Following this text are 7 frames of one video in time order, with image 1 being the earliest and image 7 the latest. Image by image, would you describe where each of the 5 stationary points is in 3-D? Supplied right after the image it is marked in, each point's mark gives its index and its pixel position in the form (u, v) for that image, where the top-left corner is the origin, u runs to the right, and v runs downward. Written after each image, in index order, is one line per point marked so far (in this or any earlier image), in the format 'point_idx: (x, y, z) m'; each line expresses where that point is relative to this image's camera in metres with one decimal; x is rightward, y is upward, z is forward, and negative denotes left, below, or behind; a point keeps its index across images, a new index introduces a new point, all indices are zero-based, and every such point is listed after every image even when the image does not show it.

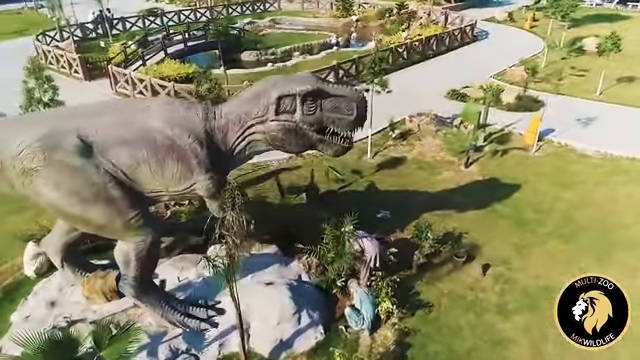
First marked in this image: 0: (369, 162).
0: (+1.6, +0.6, +15.5) m
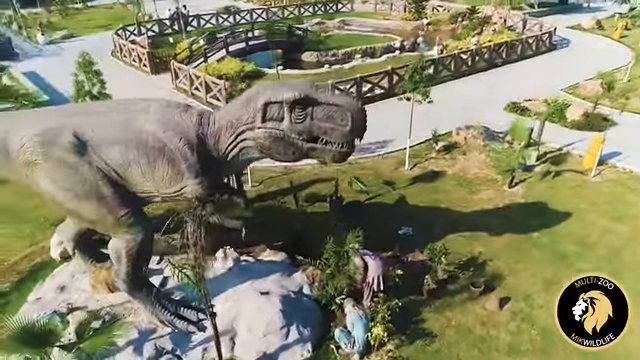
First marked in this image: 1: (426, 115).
0: (+2.7, +0.2, +14.8) m
1: (+3.9, +2.4, +18.0) m
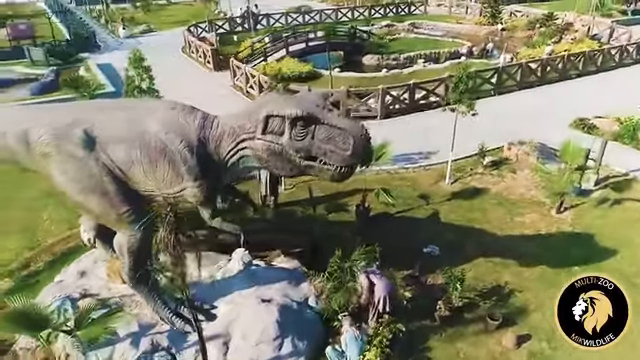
0: (+3.7, -0.3, +14.1) m
1: (+5.6, +1.9, +17.0) m
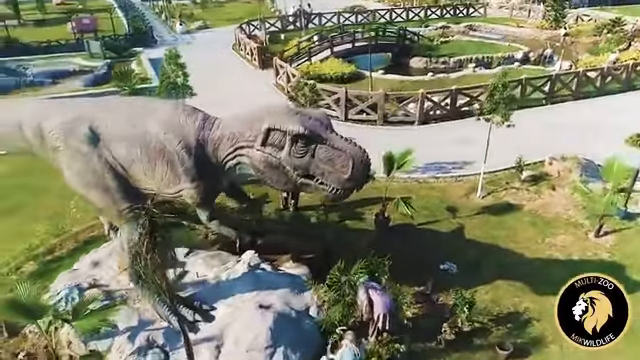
0: (+4.3, -0.6, +13.3) m
1: (+6.6, +1.4, +16.1) m
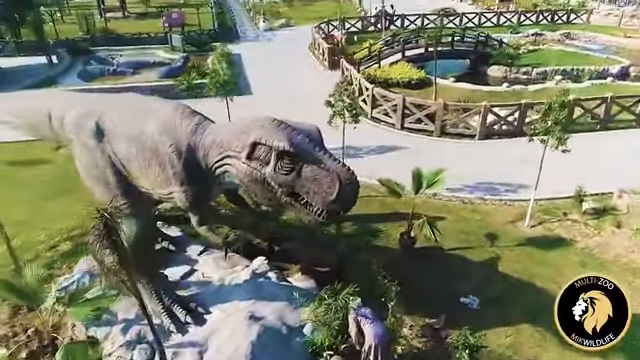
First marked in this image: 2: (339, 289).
0: (+5.1, -1.3, +12.1) m
1: (+8.0, +0.5, +14.3) m
2: (+0.4, -2.1, +9.0) m
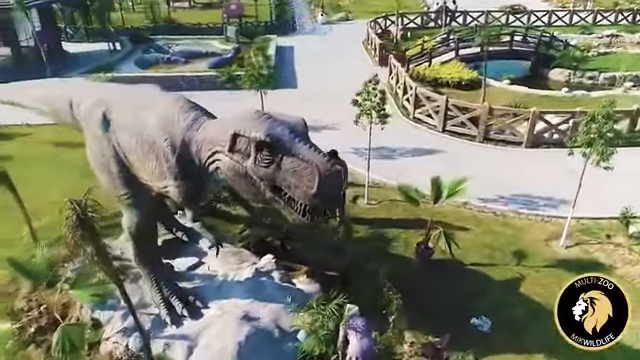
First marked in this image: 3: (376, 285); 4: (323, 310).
0: (+5.4, -1.7, +11.1) m
1: (+8.7, -0.1, +12.9) m
2: (+0.4, -2.1, +8.7) m
3: (+1.2, -2.1, +9.9) m
4: (+0.2, -2.2, +8.1) m
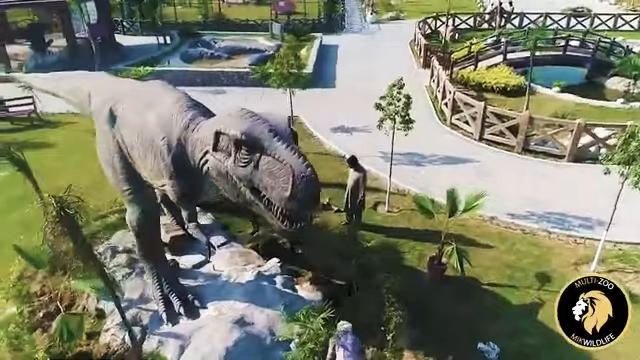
0: (+5.6, -2.1, +10.2) m
1: (+9.2, -0.7, +11.7) m
2: (+0.3, -2.3, +8.4) m
3: (+1.2, -2.3, +9.5) m
4: (+0.1, -2.3, +7.8) m
